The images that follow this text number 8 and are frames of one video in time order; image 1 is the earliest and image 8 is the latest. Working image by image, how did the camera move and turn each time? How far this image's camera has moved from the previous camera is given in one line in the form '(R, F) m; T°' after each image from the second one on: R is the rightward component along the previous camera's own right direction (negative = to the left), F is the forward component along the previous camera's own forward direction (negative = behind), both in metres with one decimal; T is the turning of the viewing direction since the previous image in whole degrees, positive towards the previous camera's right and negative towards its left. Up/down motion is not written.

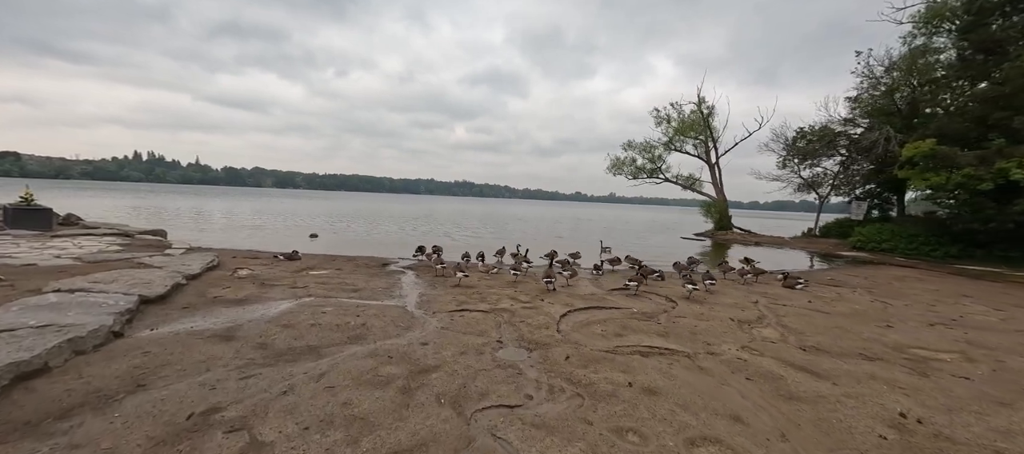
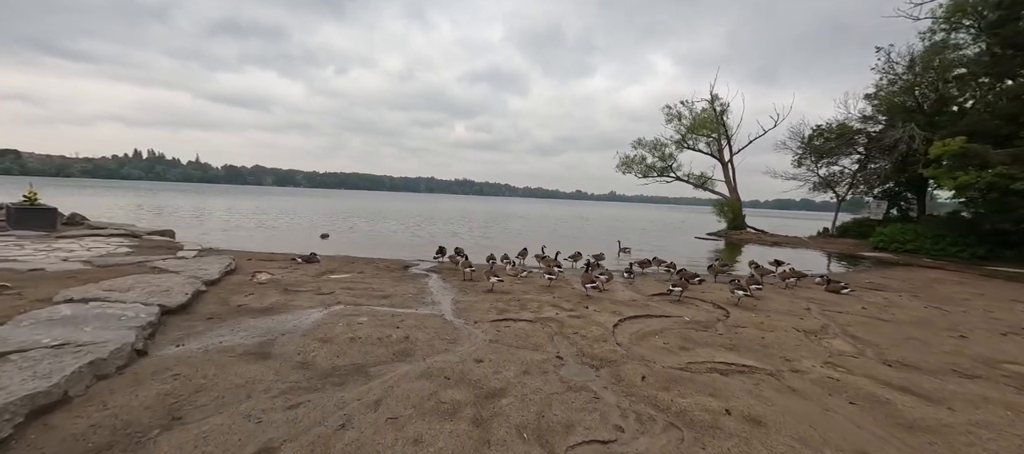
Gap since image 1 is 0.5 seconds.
(-1.0, +0.7) m; 0°
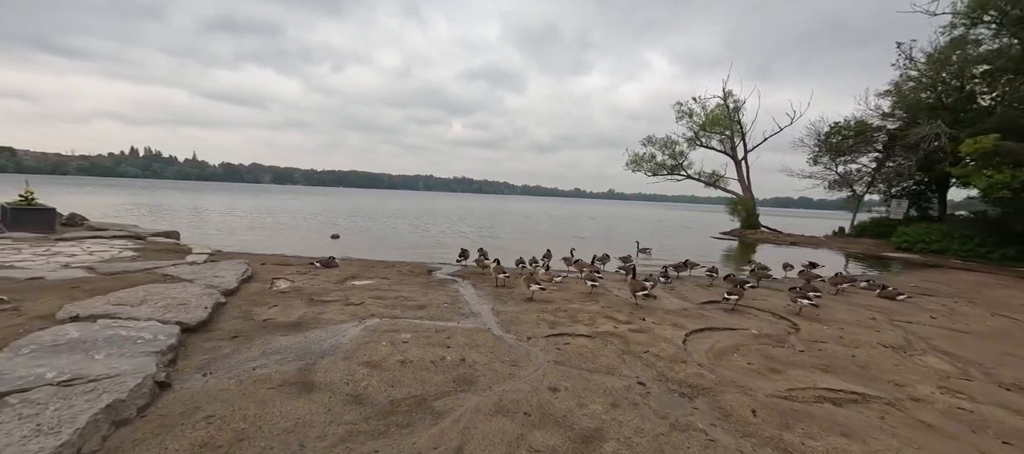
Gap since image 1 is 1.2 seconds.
(-1.1, +0.9) m; 0°
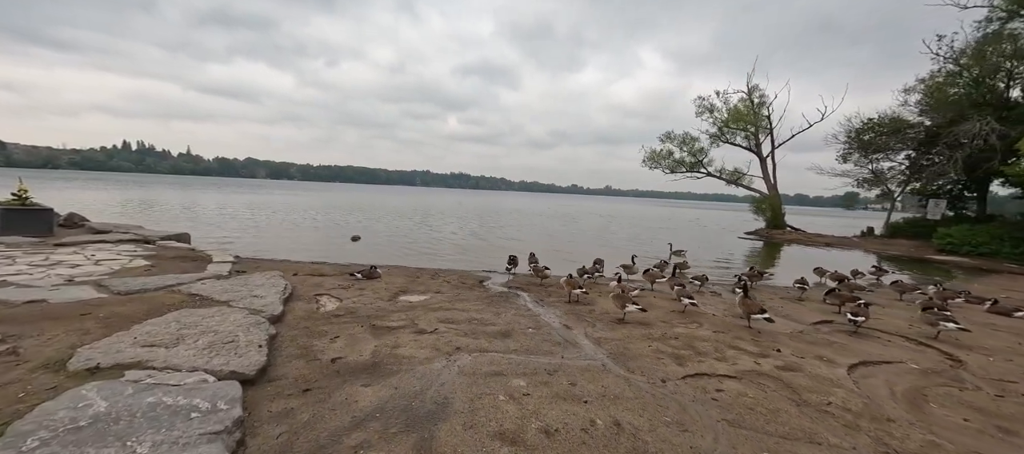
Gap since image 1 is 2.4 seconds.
(-2.0, +1.6) m; +1°
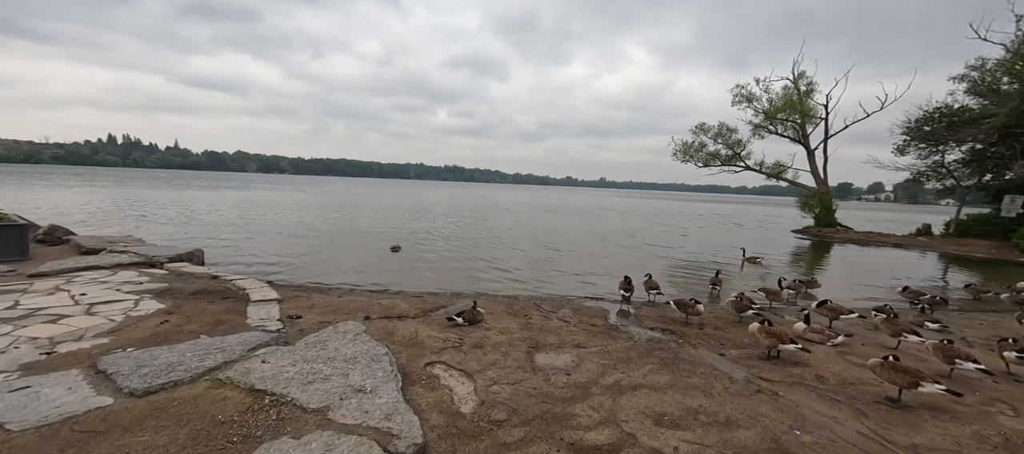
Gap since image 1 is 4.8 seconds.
(-3.2, +3.1) m; +1°
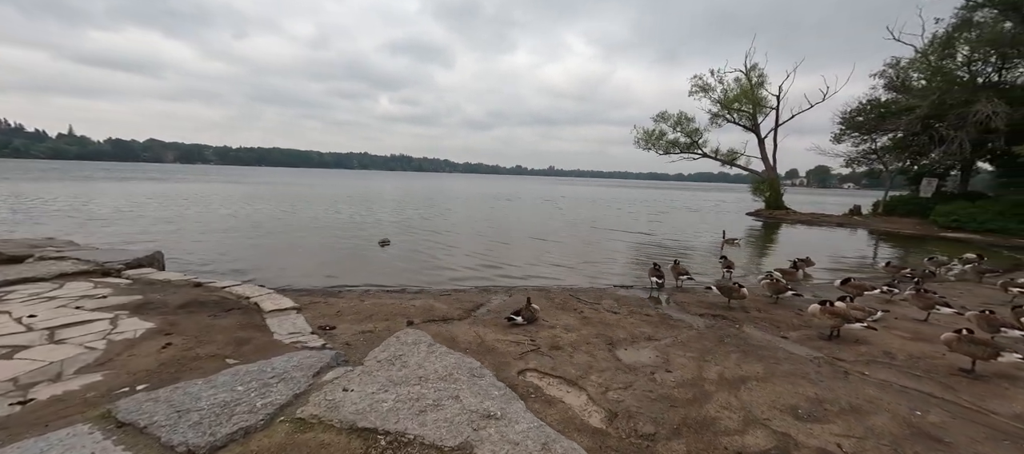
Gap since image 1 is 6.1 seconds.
(-2.0, +0.9) m; +8°
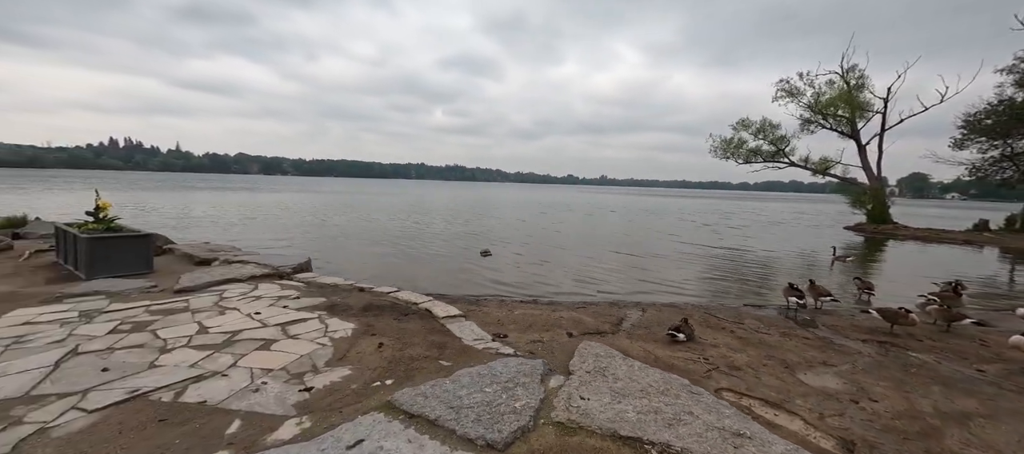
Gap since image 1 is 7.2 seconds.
(-1.8, -0.4) m; -8°
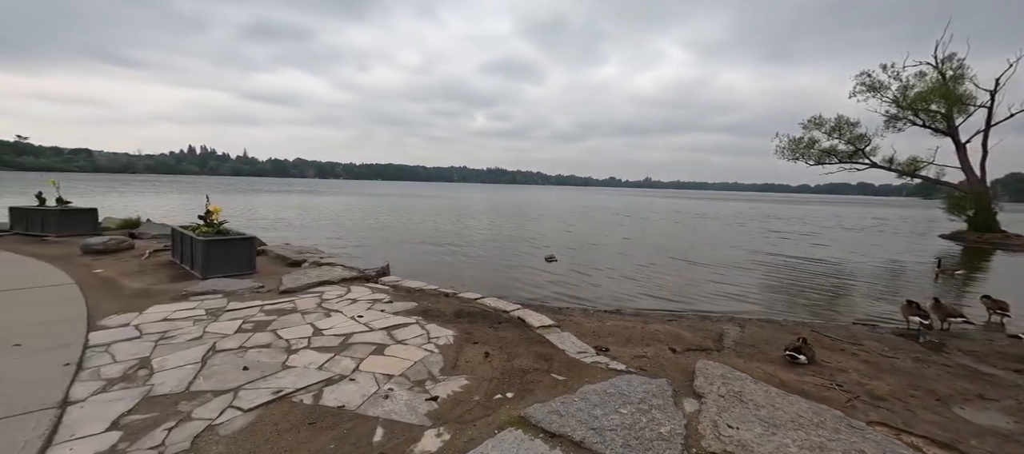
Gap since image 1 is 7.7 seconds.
(-1.0, +0.1) m; -6°
